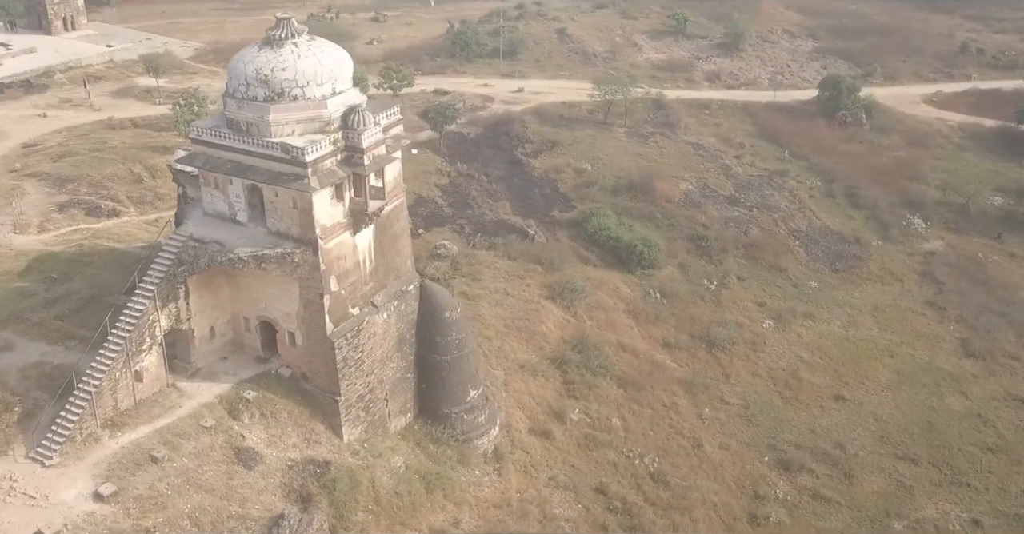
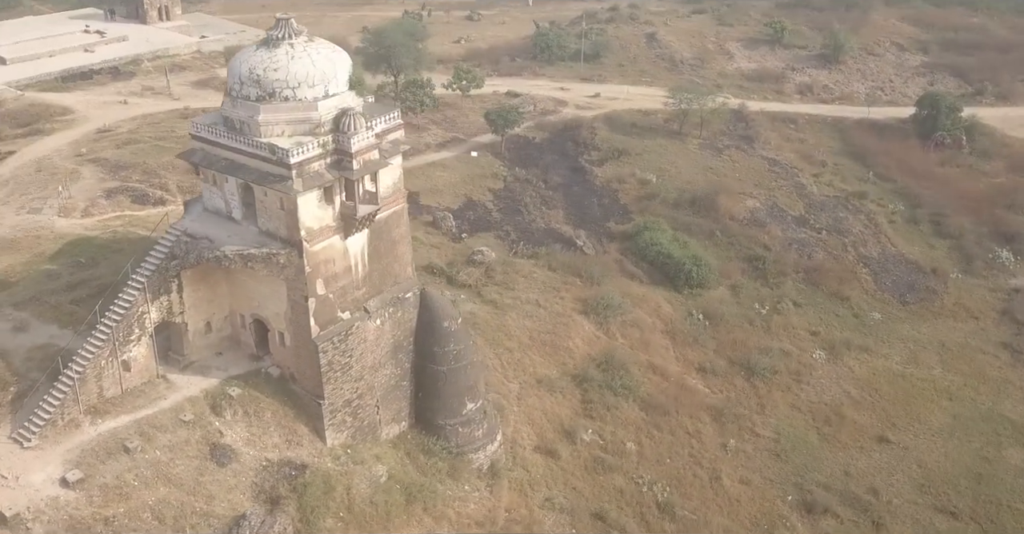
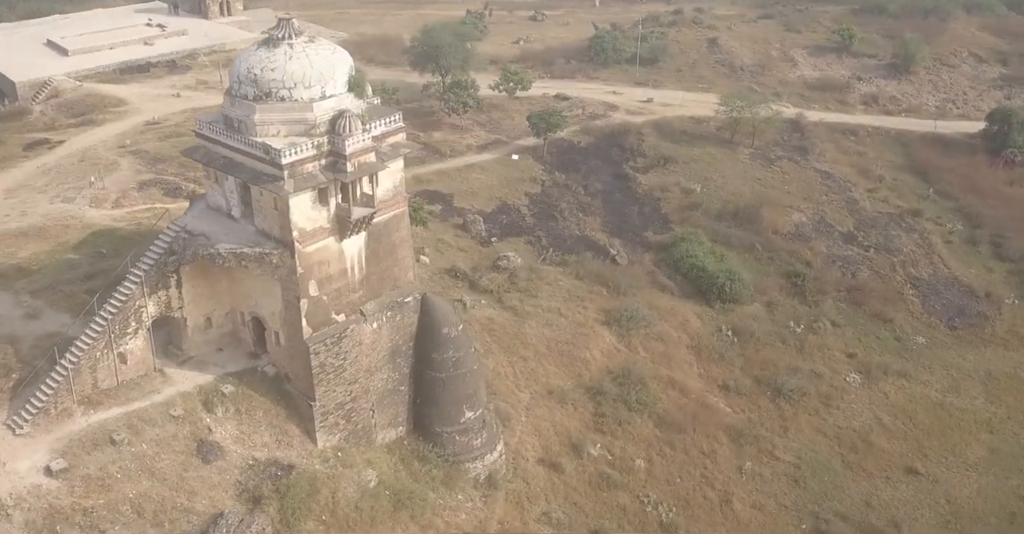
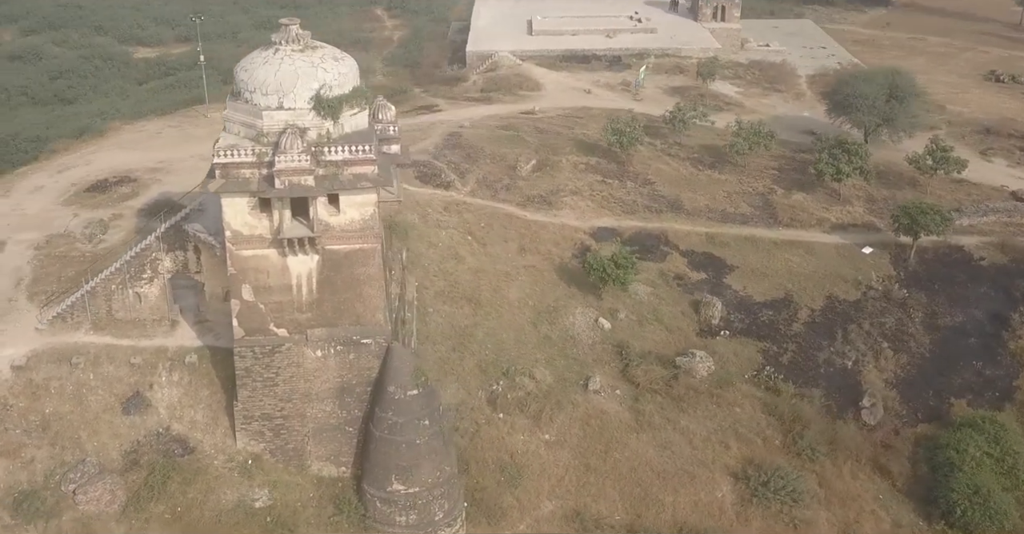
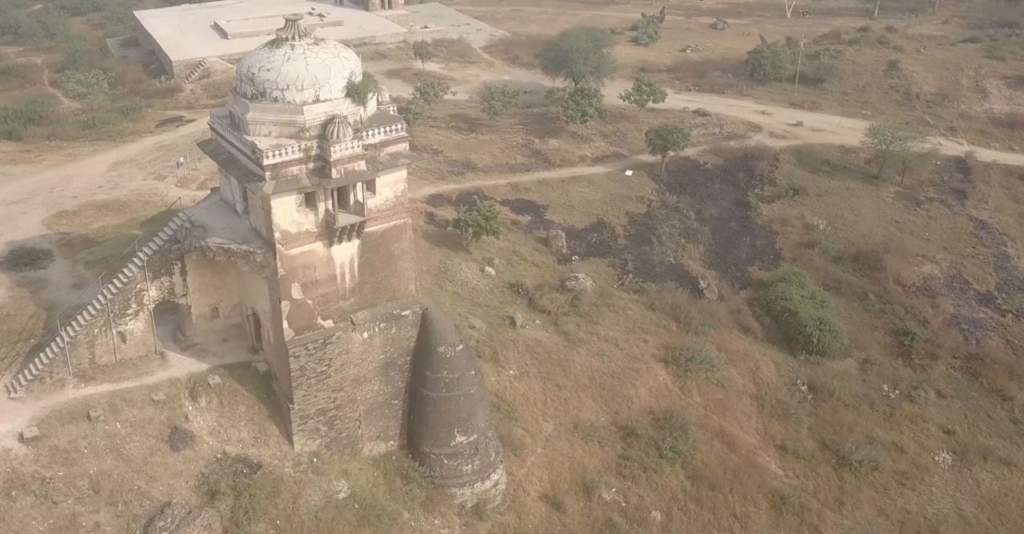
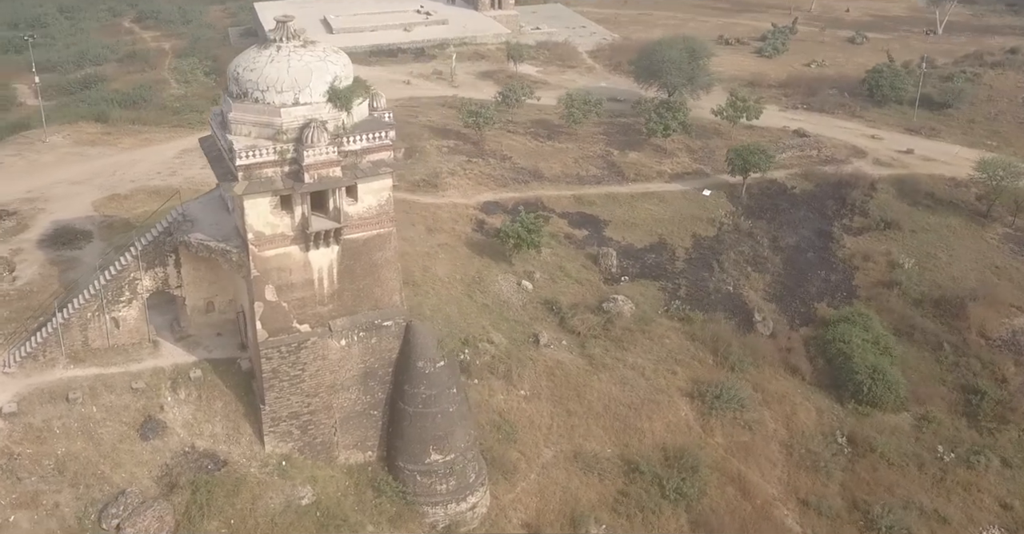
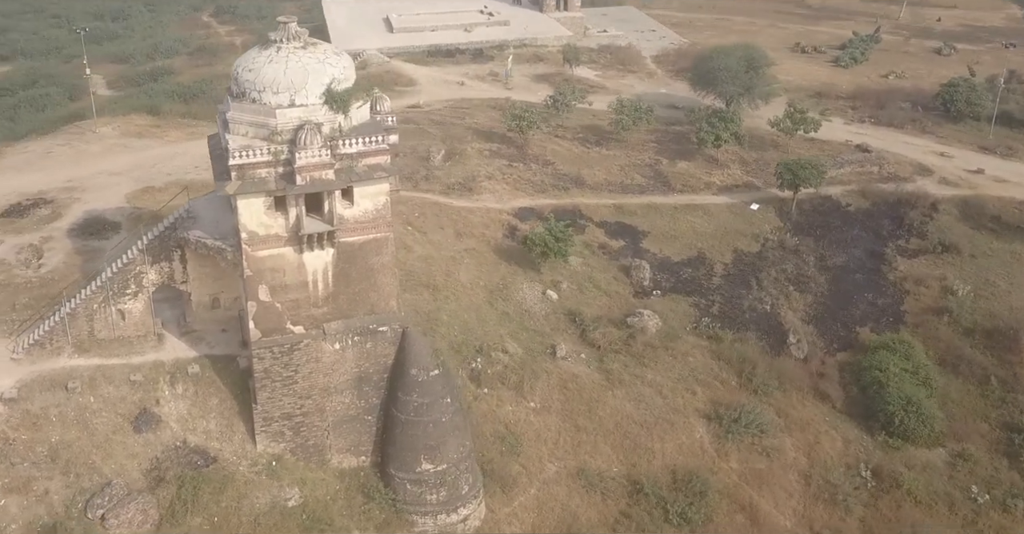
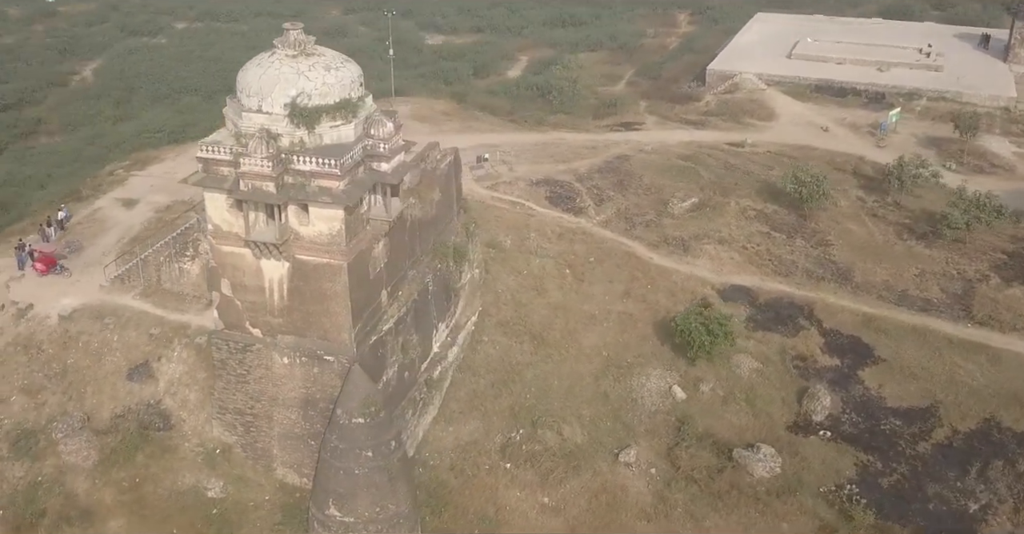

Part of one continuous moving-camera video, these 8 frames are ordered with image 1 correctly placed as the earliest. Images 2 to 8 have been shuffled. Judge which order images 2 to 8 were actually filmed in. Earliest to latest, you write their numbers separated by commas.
2, 3, 5, 6, 7, 4, 8
